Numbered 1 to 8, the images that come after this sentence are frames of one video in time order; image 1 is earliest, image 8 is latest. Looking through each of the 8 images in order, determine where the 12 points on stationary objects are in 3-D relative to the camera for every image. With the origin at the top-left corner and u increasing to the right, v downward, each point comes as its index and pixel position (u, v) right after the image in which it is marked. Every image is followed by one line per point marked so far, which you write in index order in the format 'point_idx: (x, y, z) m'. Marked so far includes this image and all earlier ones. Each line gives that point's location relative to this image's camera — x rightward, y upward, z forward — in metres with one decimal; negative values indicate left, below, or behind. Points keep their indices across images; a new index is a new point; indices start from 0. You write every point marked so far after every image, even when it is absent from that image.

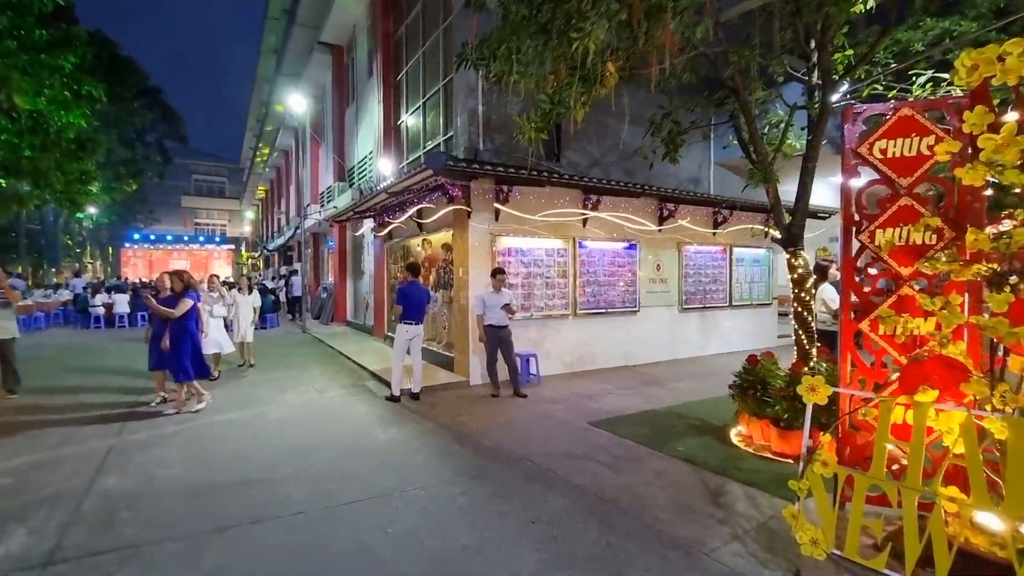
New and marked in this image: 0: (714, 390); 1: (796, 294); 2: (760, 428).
0: (+3.2, -1.6, +8.2) m
1: (+3.0, 0.0, +5.4) m
2: (+2.6, -1.5, +5.2) m
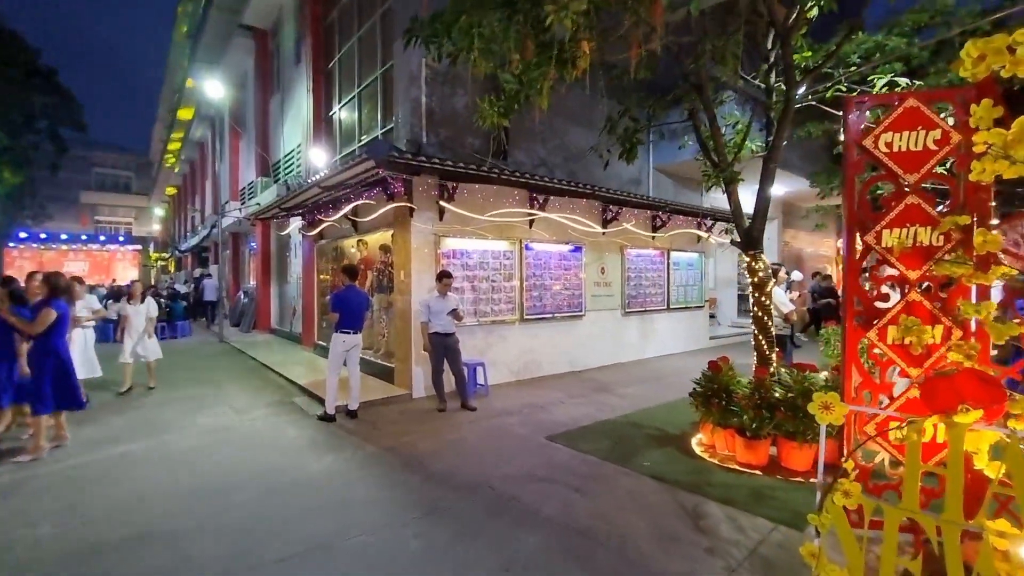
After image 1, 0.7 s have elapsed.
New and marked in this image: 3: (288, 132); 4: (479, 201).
0: (+2.4, -1.7, +8.1) m
1: (+2.5, -0.1, +5.3) m
2: (+2.1, -1.5, +5.0) m
3: (-5.7, +4.0, +12.8) m
4: (-0.5, +1.4, +8.1) m
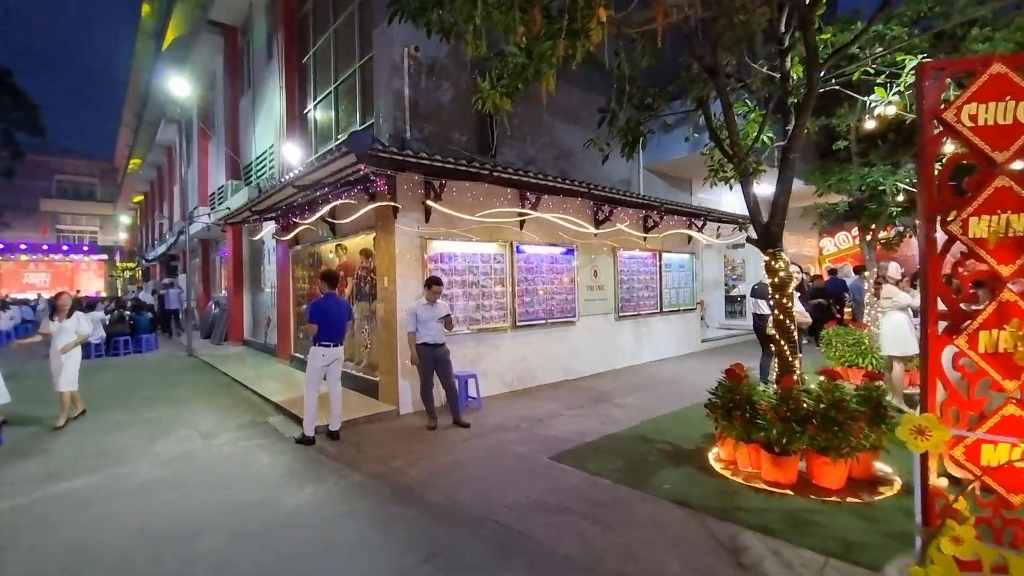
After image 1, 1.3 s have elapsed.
0: (+2.3, -1.7, +7.7) m
1: (+2.5, -0.1, +4.9) m
2: (+2.2, -1.5, +4.6) m
3: (-6.1, +3.7, +12.2) m
4: (-0.7, +1.3, +7.6) m
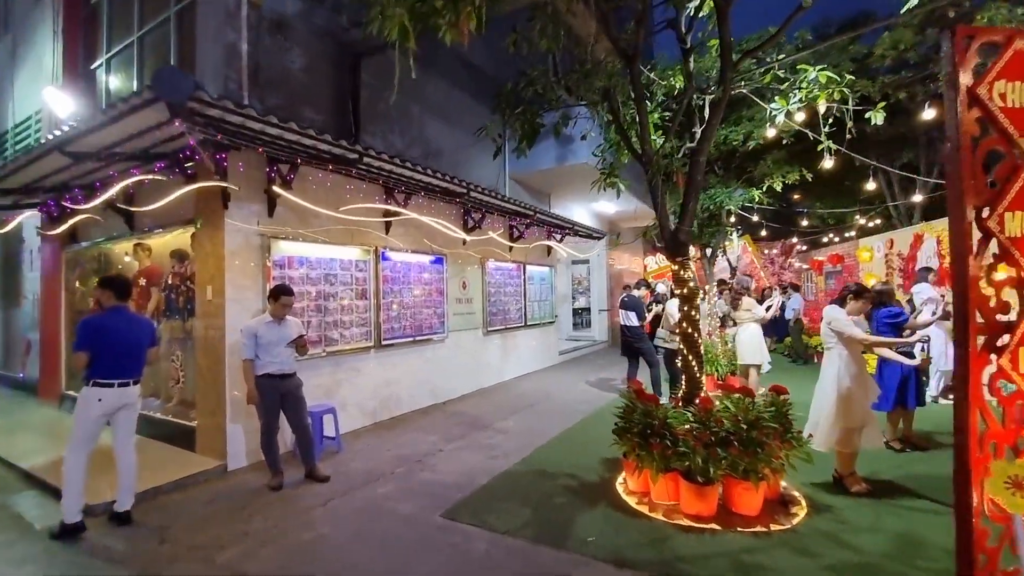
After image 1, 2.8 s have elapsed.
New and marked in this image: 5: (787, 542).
0: (+0.5, -1.9, +7.1) m
1: (+1.5, -0.2, +4.5) m
2: (+1.3, -1.6, +4.1) m
3: (-8.9, +3.5, +9.1) m
4: (-2.3, +1.2, +6.2) m
5: (+1.9, -1.8, +3.6) m
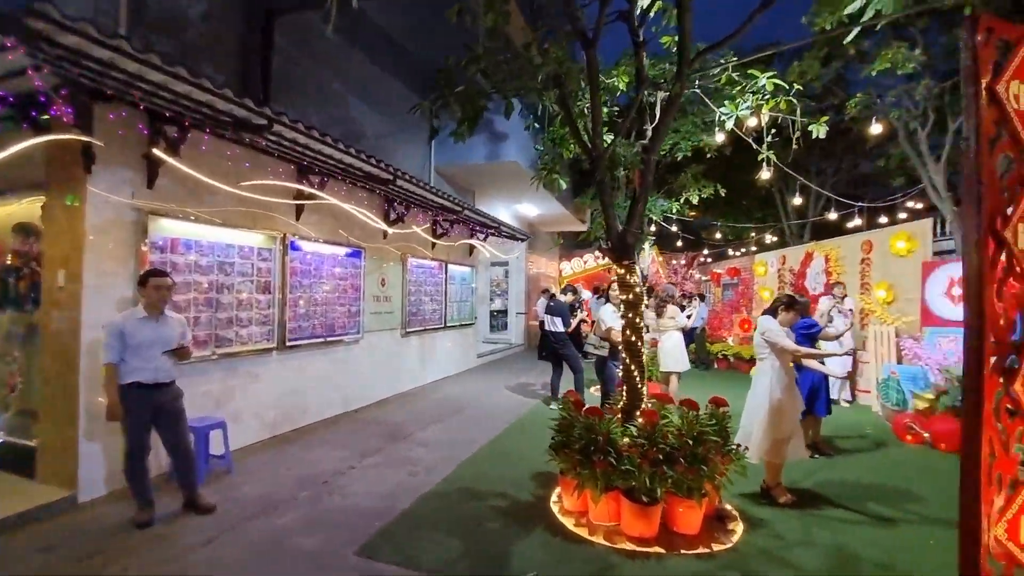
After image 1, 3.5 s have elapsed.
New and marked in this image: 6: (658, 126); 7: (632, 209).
0: (-0.6, -1.9, +6.6) m
1: (+1.0, -0.2, +4.3) m
2: (+0.7, -1.6, +3.8) m
3: (-9.9, +3.8, +7.0) m
4: (-3.1, +1.3, +5.3) m
5: (+1.5, -1.9, +3.4) m
6: (+1.2, +1.3, +4.1) m
7: (+1.0, +0.7, +4.2) m
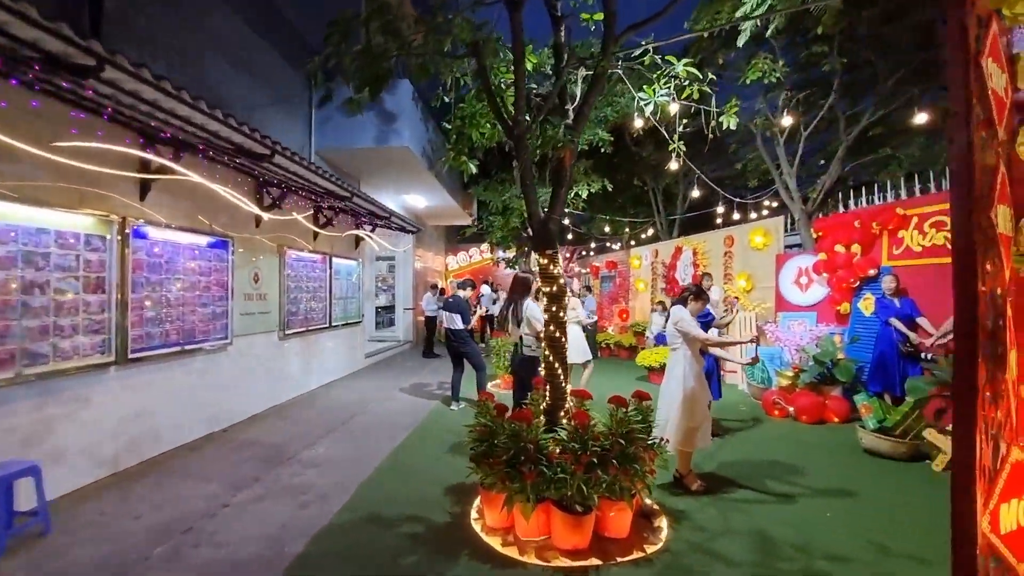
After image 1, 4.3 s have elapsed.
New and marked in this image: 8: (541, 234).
0: (-1.7, -1.9, +5.9) m
1: (+0.3, -0.2, +4.0) m
2: (+0.2, -1.6, +3.5) m
3: (-11.0, +3.8, +4.1) m
4: (-3.9, +1.3, +4.1) m
5: (+1.0, -1.8, +3.3) m
6: (+0.5, +1.4, +3.9) m
7: (+0.3, +0.7, +3.9) m
8: (+0.2, +0.4, +3.8) m
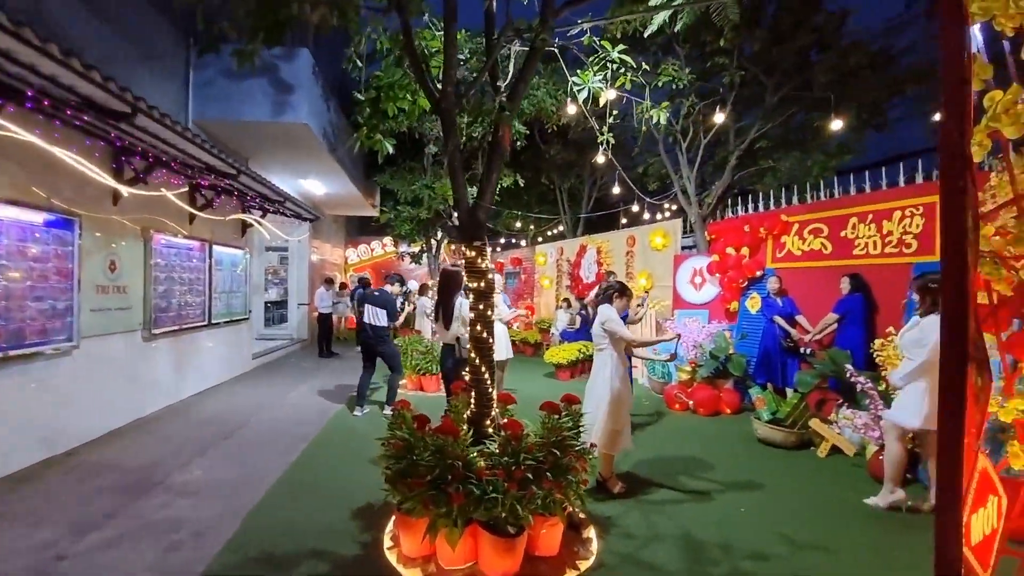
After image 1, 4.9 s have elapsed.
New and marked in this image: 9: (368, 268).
0: (-2.7, -1.8, +5.1) m
1: (-0.3, -0.2, +3.6) m
2: (-0.3, -1.6, +3.1) m
3: (-11.3, +3.9, +1.5) m
4: (-4.4, +1.4, +2.9) m
5: (+0.6, -1.8, +3.0) m
6: (0.0, +1.4, +3.5) m
7: (-0.2, +0.8, +3.5) m
8: (-0.3, +0.4, +3.4) m
9: (-5.6, +0.8, +19.6) m
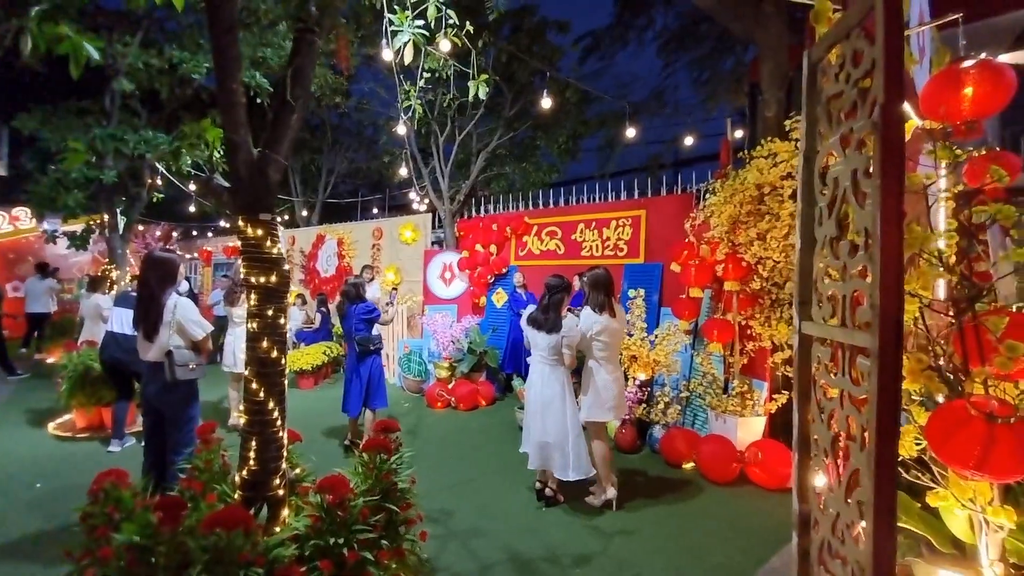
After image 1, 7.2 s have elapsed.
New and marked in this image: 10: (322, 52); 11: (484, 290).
0: (-4.1, -1.8, +2.5) m
1: (-1.2, -0.1, +2.4) m
2: (-1.0, -1.6, +2.0) m
3: (-9.5, +3.9, -5.1) m
4: (-4.3, +1.4, -0.4) m
5: (-0.2, -1.8, +2.4) m
6: (-0.9, +1.4, +2.5) m
7: (-1.1, +0.8, +2.3) m
8: (-1.2, +0.4, +2.3) m
9: (-14.0, +1.0, +13.4) m
10: (-0.9, +1.1, +2.4) m
11: (-0.5, 0.0, +10.7) m
